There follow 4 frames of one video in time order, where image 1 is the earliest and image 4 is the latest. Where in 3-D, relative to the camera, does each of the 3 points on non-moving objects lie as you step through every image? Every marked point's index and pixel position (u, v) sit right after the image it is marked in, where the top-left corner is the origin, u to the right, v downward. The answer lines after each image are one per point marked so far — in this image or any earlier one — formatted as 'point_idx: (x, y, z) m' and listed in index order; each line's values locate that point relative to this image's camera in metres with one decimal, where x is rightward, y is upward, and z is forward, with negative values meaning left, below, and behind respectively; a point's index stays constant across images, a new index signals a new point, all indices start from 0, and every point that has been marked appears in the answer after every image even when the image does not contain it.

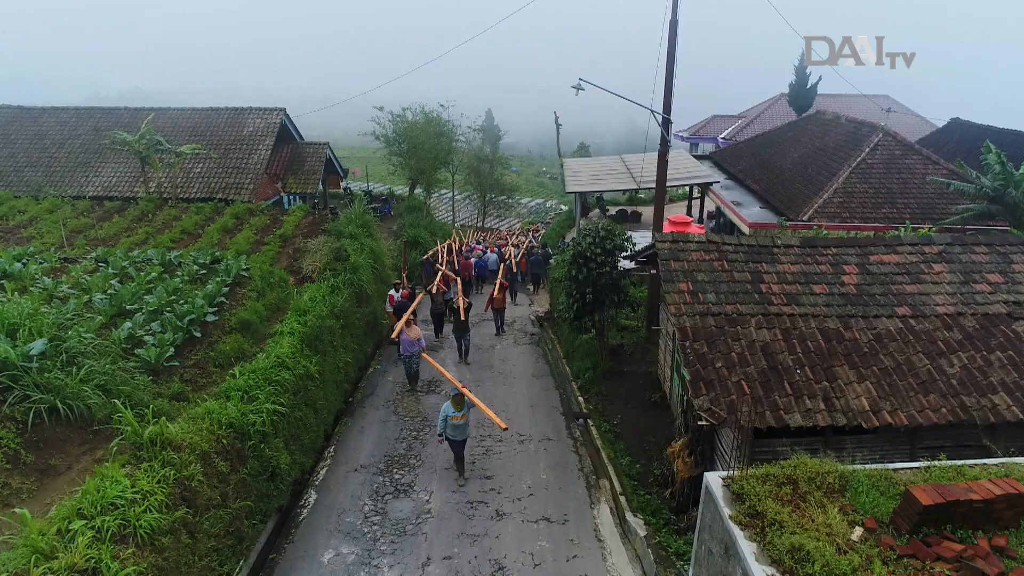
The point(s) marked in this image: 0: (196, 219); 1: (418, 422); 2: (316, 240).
0: (-6.7, +1.5, +15.3) m
1: (-1.2, -1.7, +9.2) m
2: (-3.7, +0.9, +13.4) m
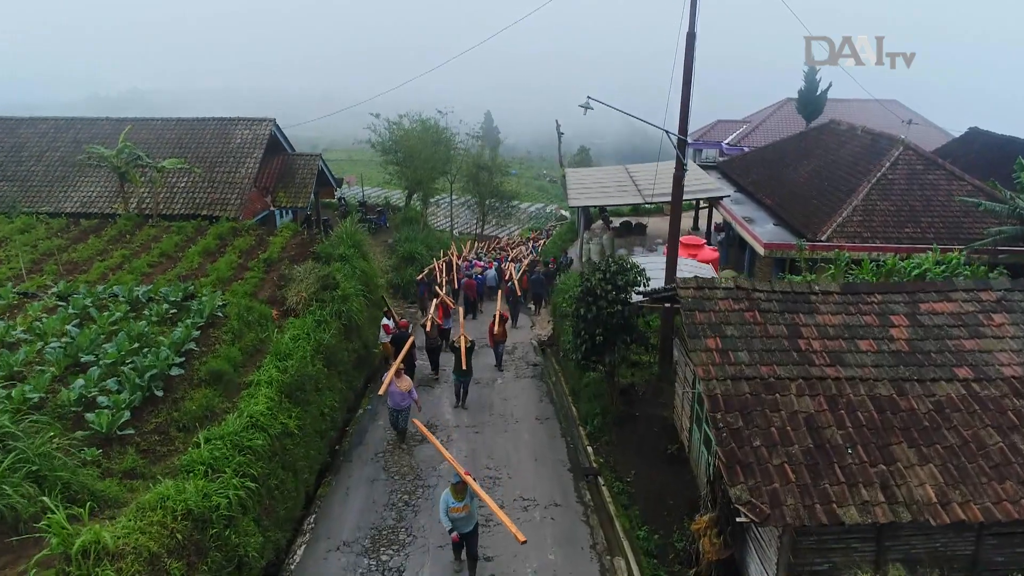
0: (-6.7, +0.9, +14.3) m
1: (-1.2, -2.2, +8.3) m
2: (-3.7, +0.4, +12.4) m
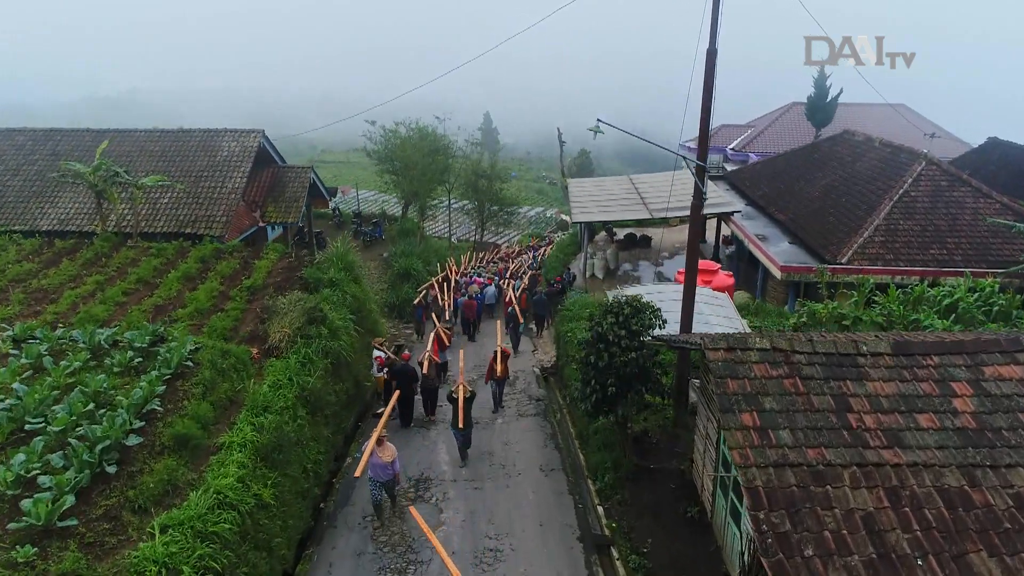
0: (-6.7, +0.4, +13.4) m
1: (-1.1, -2.8, +7.4) m
2: (-3.6, -0.1, +11.5) m
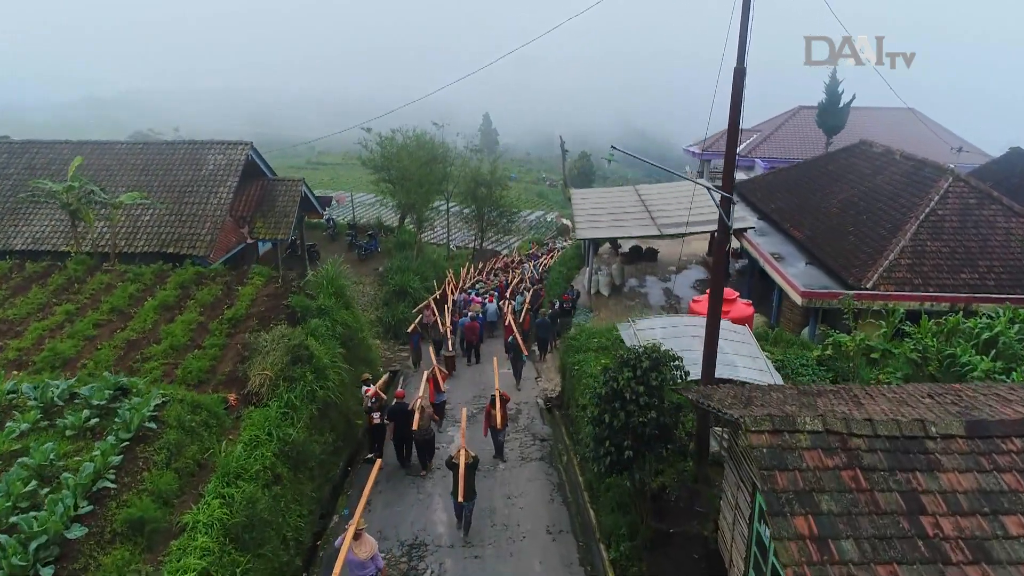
0: (-6.7, -0.1, +12.5) m
1: (-1.1, -3.3, +6.5) m
2: (-3.6, -0.6, +10.6) m
